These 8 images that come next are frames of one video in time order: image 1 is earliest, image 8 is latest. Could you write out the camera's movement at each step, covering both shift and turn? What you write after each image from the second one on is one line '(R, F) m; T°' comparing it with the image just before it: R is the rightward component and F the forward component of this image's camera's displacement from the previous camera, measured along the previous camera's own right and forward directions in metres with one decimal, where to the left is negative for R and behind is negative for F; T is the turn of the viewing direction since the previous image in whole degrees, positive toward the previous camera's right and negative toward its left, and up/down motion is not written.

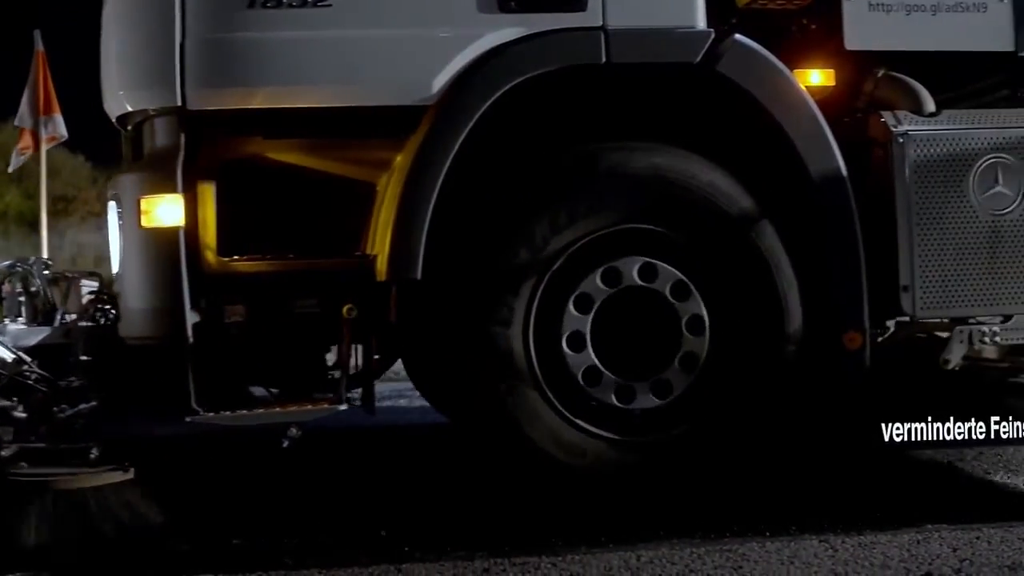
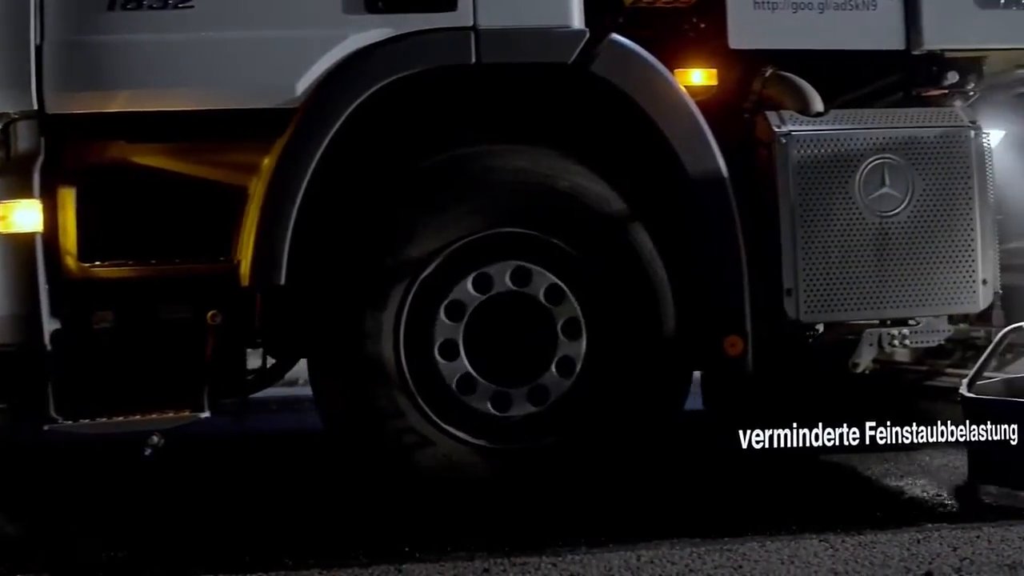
(+0.4, +0.1) m; 0°
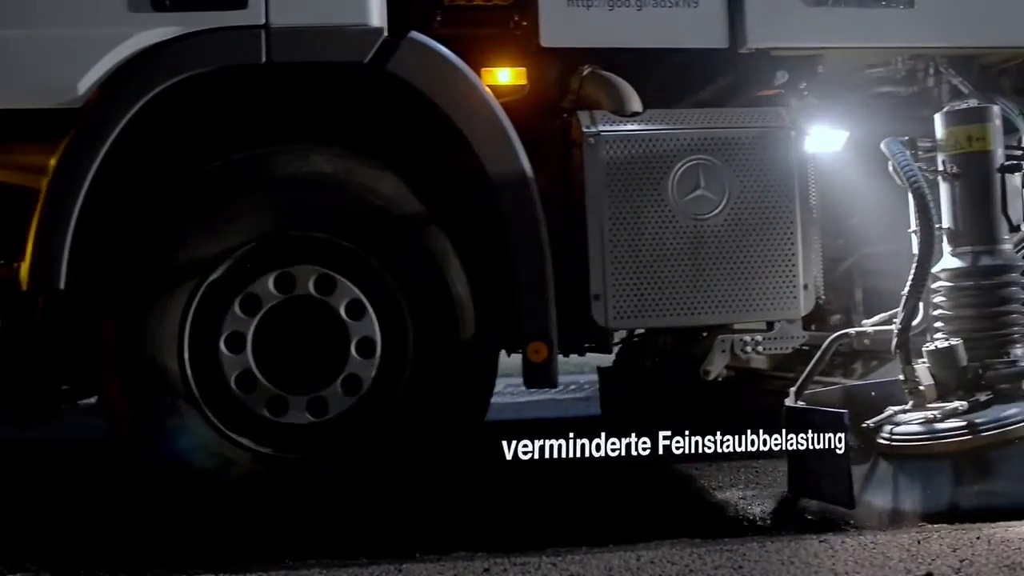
(+0.6, +0.1) m; -1°
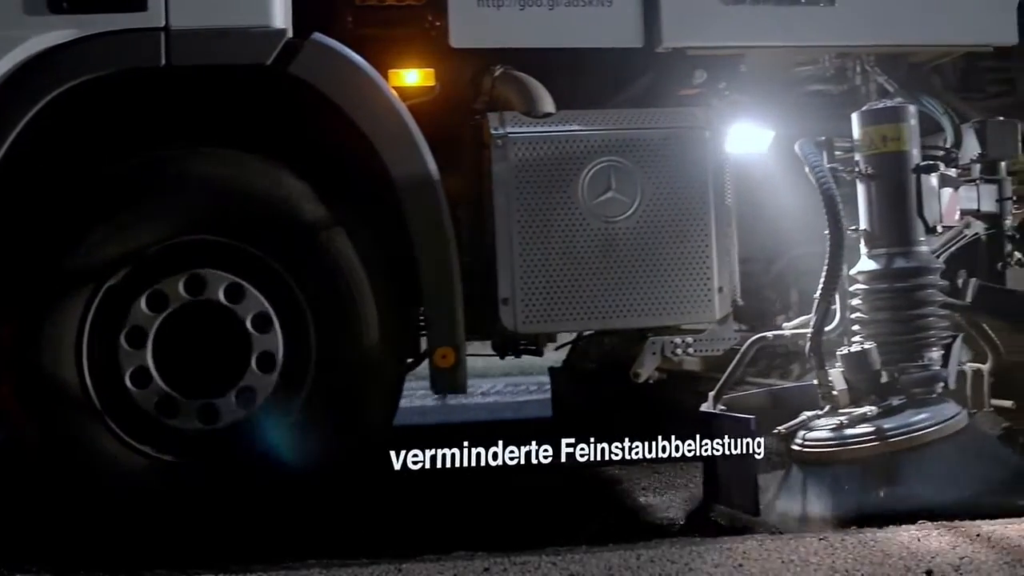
(+0.3, 0.0) m; 0°
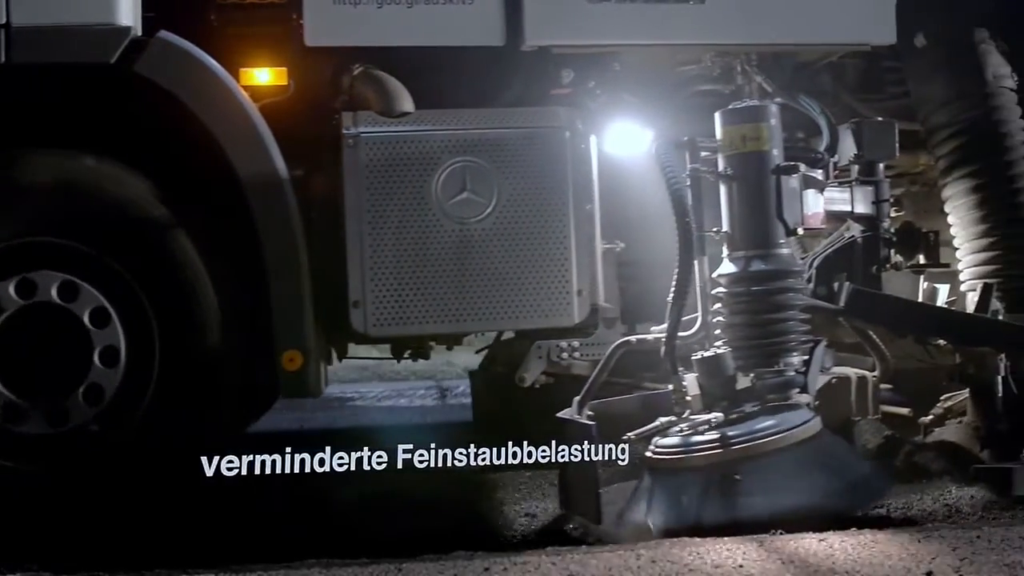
(+0.4, +0.1) m; -1°
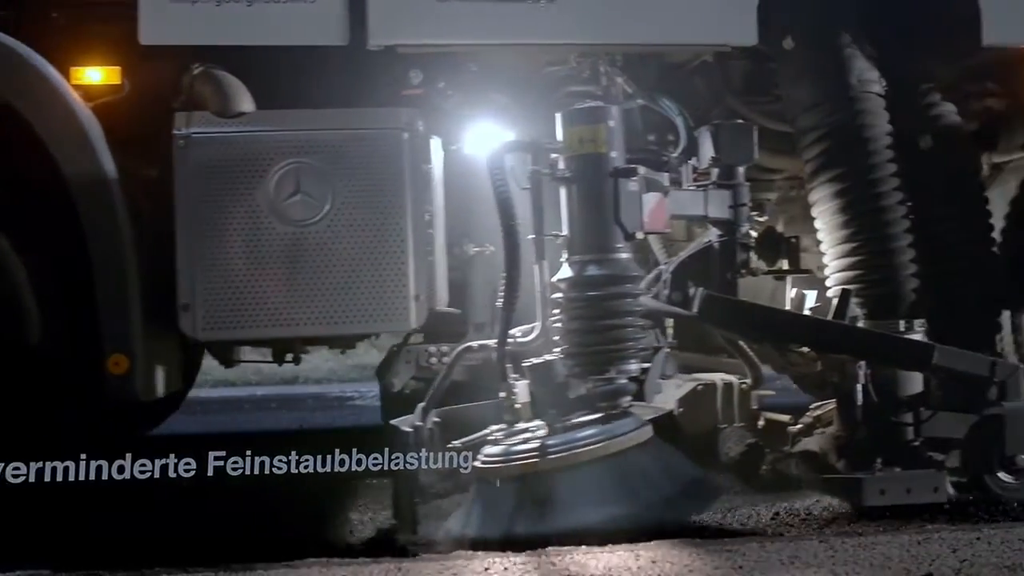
(+0.5, +0.1) m; -1°
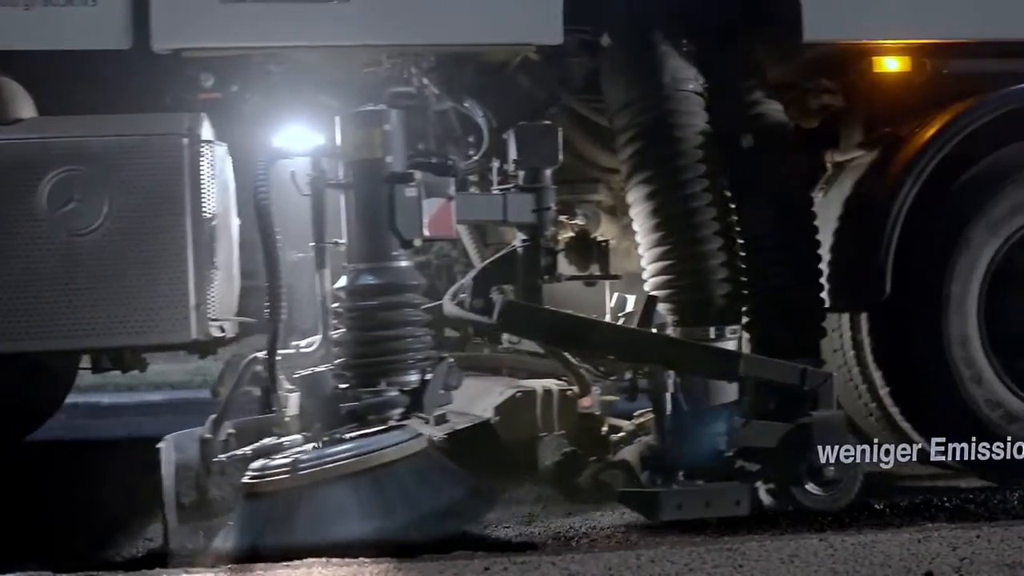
(+0.6, +0.1) m; -1°
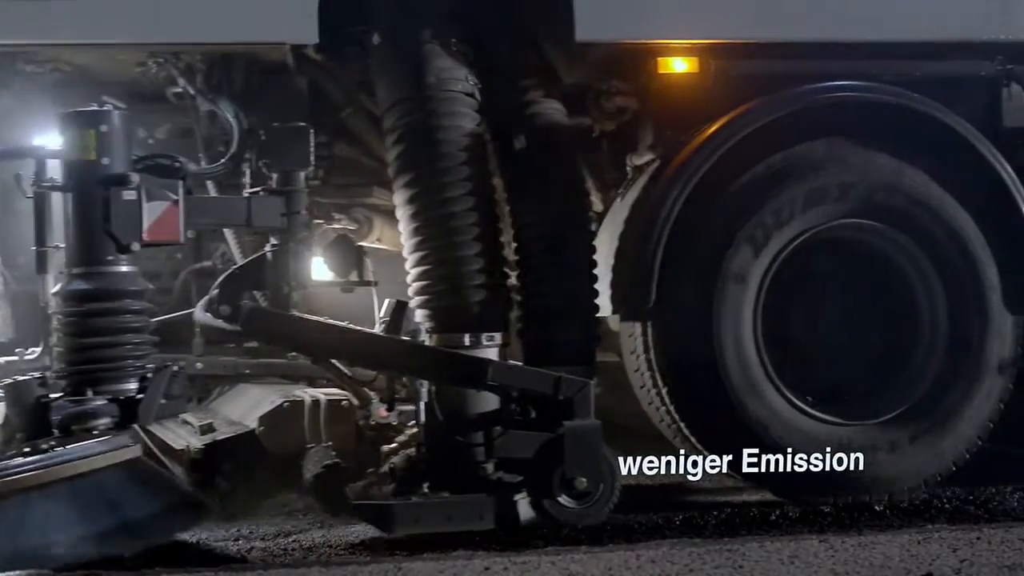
(+0.7, +0.1) m; -1°
